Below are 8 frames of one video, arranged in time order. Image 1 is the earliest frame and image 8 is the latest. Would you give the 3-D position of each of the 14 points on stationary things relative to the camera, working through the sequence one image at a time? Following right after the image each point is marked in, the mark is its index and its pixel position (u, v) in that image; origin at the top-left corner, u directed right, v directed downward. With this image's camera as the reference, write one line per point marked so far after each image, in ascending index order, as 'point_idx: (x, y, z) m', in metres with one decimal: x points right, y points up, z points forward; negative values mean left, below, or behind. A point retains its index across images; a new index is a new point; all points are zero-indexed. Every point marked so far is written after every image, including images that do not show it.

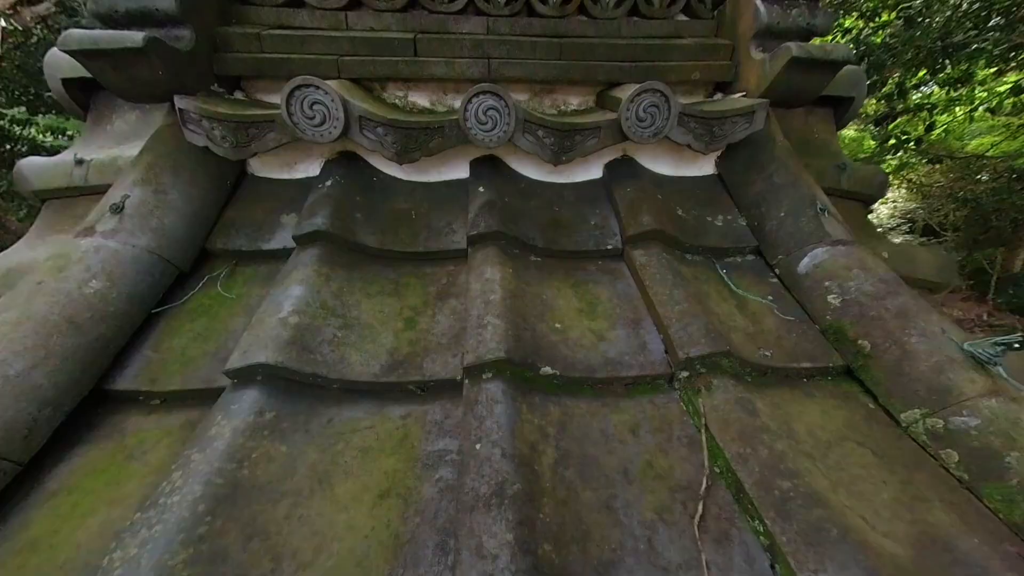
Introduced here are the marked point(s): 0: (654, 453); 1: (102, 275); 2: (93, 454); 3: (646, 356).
0: (+0.1, -0.2, +0.5) m
1: (-0.5, 0.0, +0.6) m
2: (-0.4, -0.2, +0.5) m
3: (+0.2, -0.1, +0.6) m
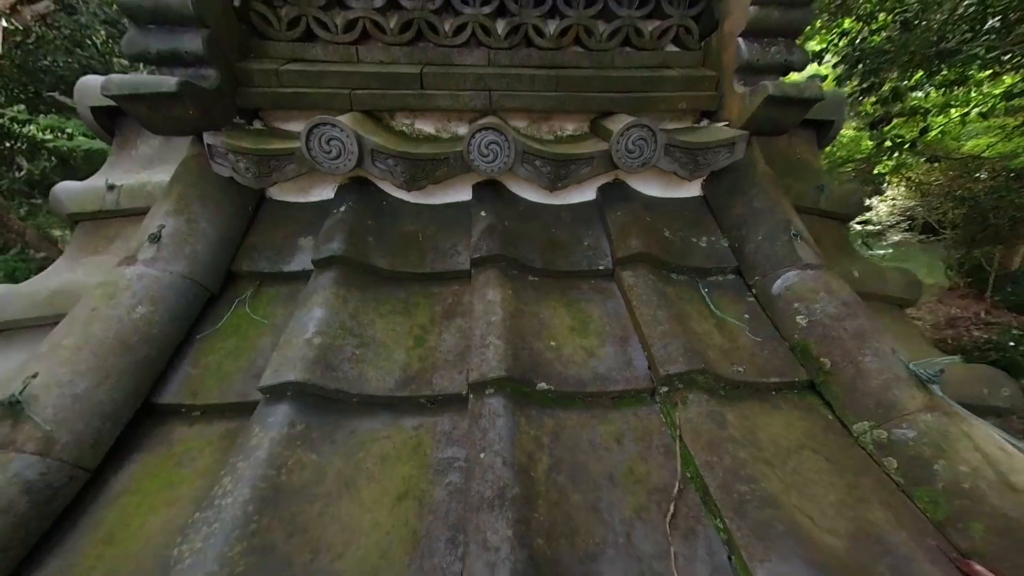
0: (+0.1, -0.2, +0.6) m
1: (-0.5, 0.0, +0.7) m
2: (-0.4, -0.2, +0.6) m
3: (+0.2, -0.1, +0.7) m
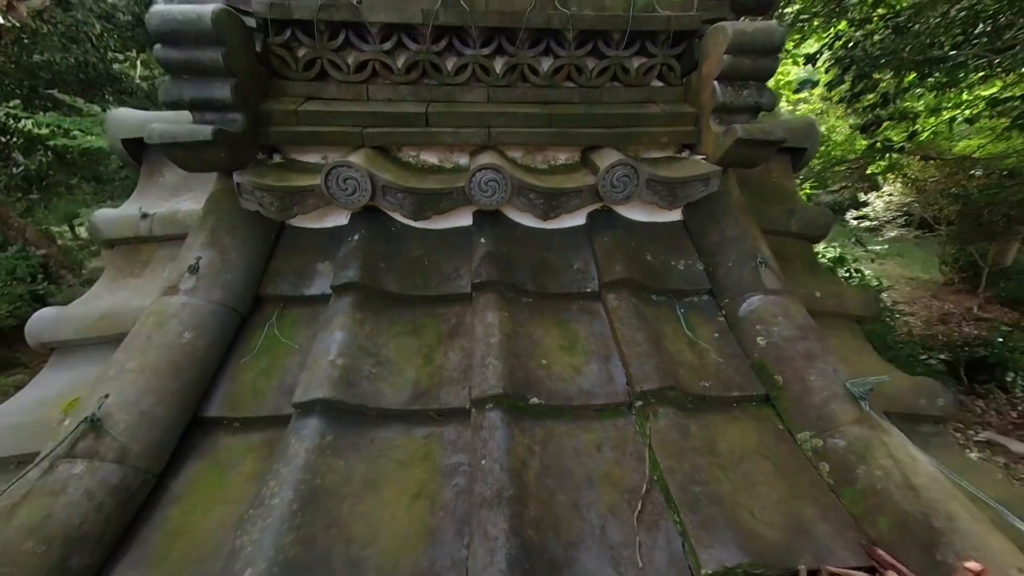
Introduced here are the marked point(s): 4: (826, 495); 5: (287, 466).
0: (+0.1, -0.2, +0.7) m
1: (-0.5, -0.1, +0.8) m
2: (-0.4, -0.3, +0.7) m
3: (+0.2, -0.2, +0.8) m
4: (+0.4, -0.3, +0.7) m
5: (-0.3, -0.2, +0.7) m
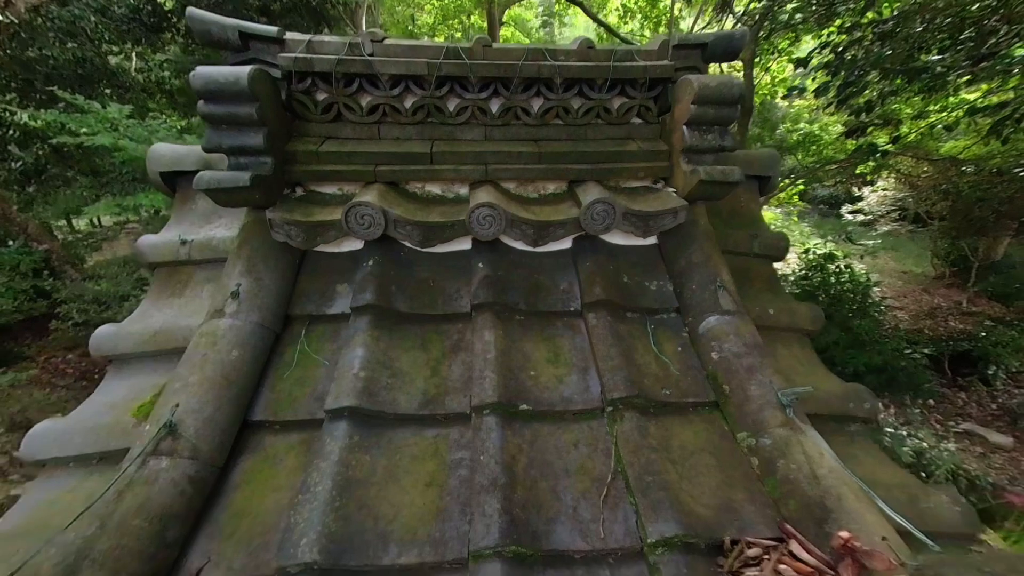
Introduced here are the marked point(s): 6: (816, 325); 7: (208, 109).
0: (+0.1, -0.3, +0.9) m
1: (-0.5, -0.1, +1.0) m
2: (-0.5, -0.3, +0.9) m
3: (+0.1, -0.2, +1.0) m
4: (+0.4, -0.3, +0.8) m
5: (-0.3, -0.3, +0.8) m
6: (+0.8, -0.1, +1.3) m
7: (-0.7, +0.4, +1.1) m
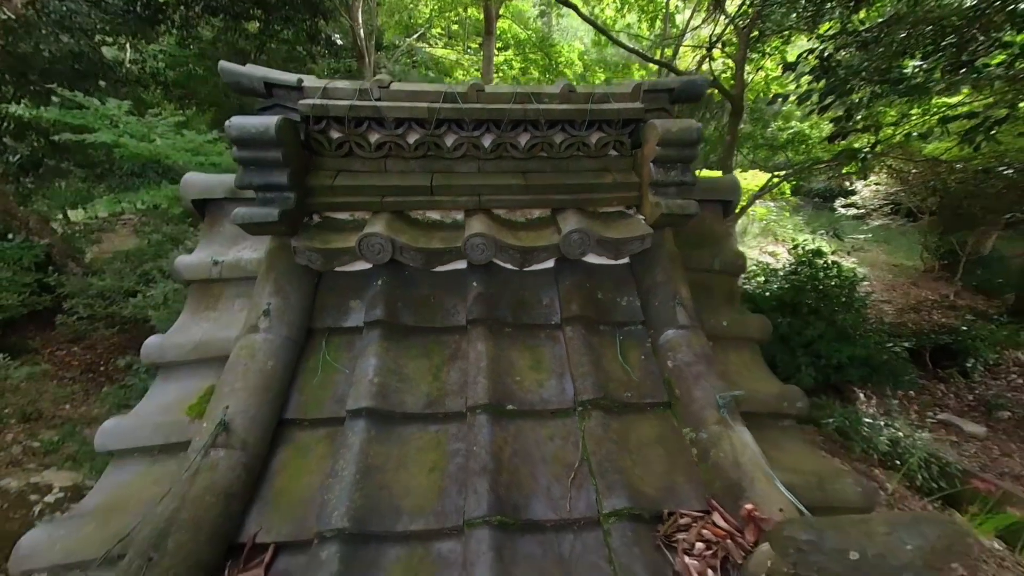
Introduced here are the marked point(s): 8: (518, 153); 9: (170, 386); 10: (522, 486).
0: (+0.1, -0.3, +1.1) m
1: (-0.6, -0.2, +1.2) m
2: (-0.5, -0.4, +1.1) m
3: (+0.1, -0.3, +1.2) m
4: (+0.4, -0.4, +1.0) m
5: (-0.3, -0.3, +1.0) m
6: (+0.7, -0.1, +1.5) m
7: (-0.7, +0.3, +1.3) m
8: (0.0, +0.4, +1.5) m
9: (-0.9, -0.2, +1.2) m
10: (0.0, -0.4, +1.0) m
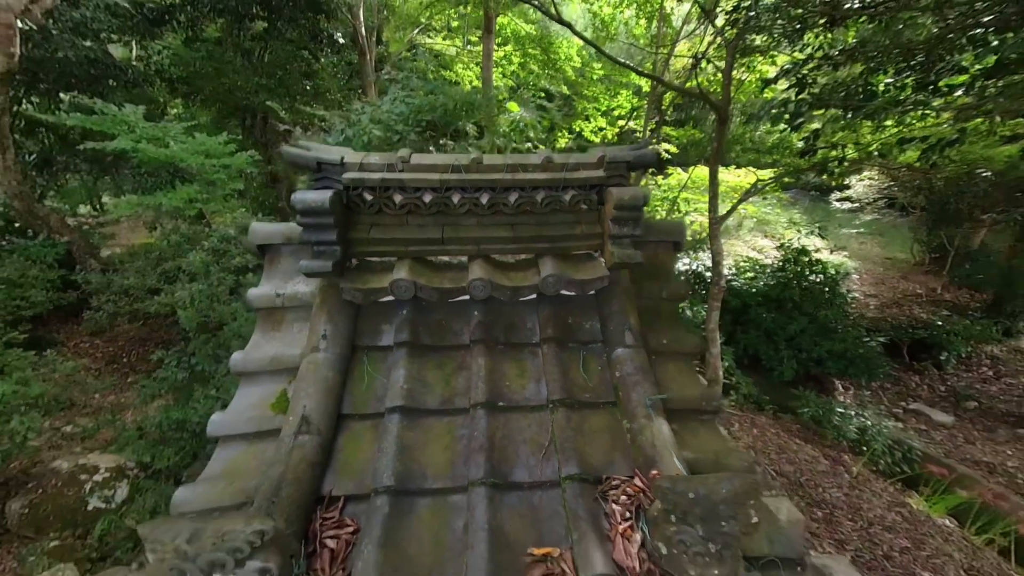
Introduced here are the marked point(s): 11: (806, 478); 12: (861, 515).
0: (+0.1, -0.5, +1.5) m
1: (-0.6, -0.3, +1.6) m
2: (-0.5, -0.5, +1.5) m
3: (+0.1, -0.4, +1.6) m
4: (+0.3, -0.5, +1.5) m
5: (-0.4, -0.4, +1.5) m
6: (+0.7, -0.2, +1.9) m
7: (-0.7, +0.2, +1.7) m
8: (0.0, +0.3, +2.0) m
9: (-0.9, -0.3, +1.7) m
10: (0.0, -0.5, +1.5) m
11: (+3.2, -2.1, +5.5) m
12: (+3.6, -2.3, +5.1) m
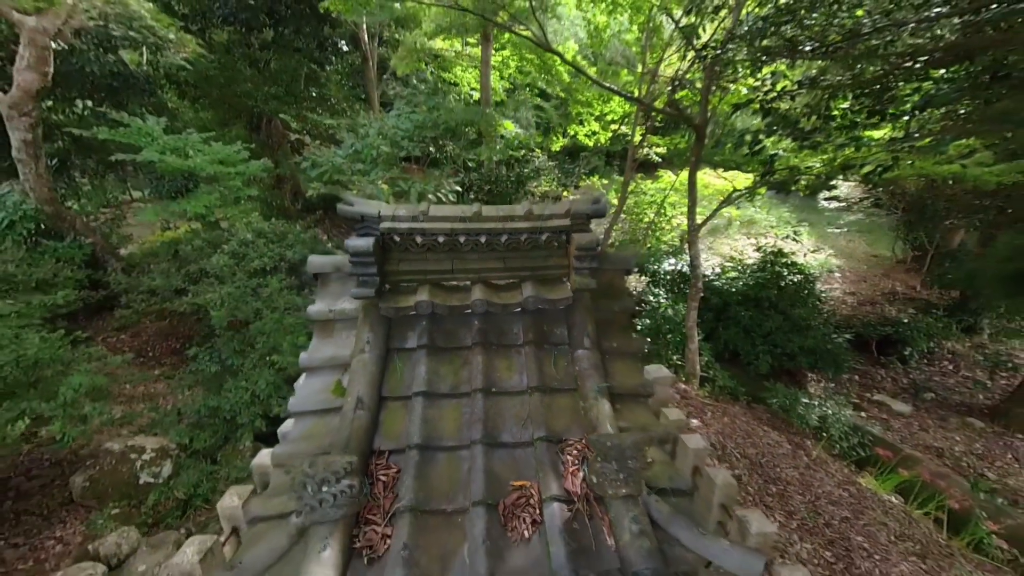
0: (0.0, -0.5, +2.2) m
1: (-0.6, -0.4, +2.3) m
2: (-0.6, -0.6, +2.2) m
3: (0.0, -0.5, +2.3) m
4: (+0.3, -0.6, +2.2) m
5: (-0.4, -0.5, +2.2) m
6: (+0.7, -0.3, +2.6) m
7: (-0.8, +0.1, +2.4) m
8: (-0.1, +0.2, +2.6) m
9: (-0.9, -0.4, +2.4) m
10: (-0.1, -0.6, +2.2) m
11: (+3.2, -2.1, +6.2) m
12: (+3.5, -2.4, +5.8) m
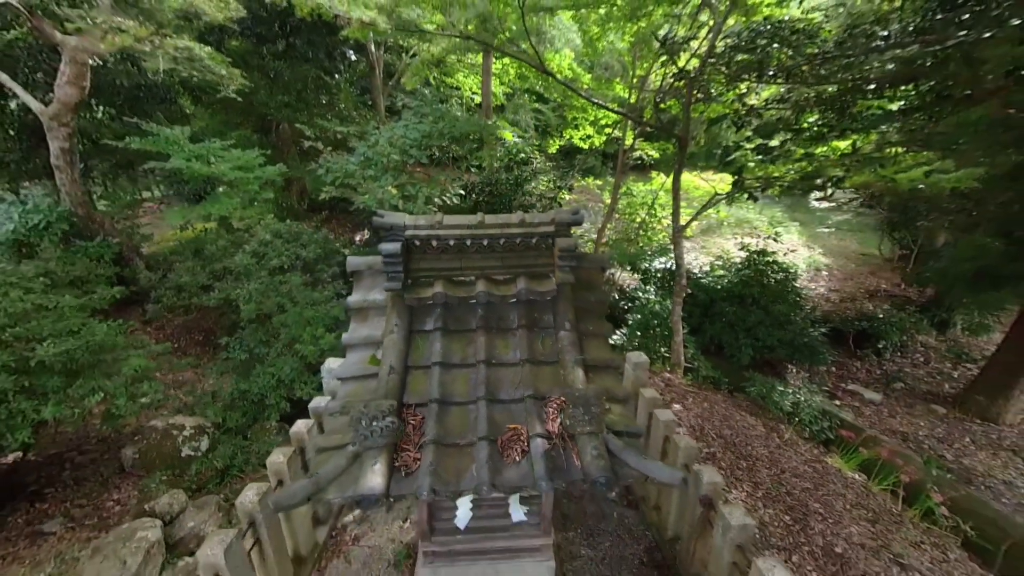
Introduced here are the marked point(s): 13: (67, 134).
0: (0.0, -0.5, +2.9) m
1: (-0.7, -0.3, +3.0) m
2: (-0.6, -0.5, +2.9) m
3: (0.0, -0.4, +3.0) m
4: (+0.3, -0.5, +2.9) m
5: (-0.4, -0.5, +2.8) m
6: (+0.6, -0.3, +3.3) m
7: (-0.8, +0.2, +3.0) m
8: (-0.1, +0.3, +3.3) m
9: (-1.0, -0.4, +3.1) m
10: (-0.1, -0.6, +2.8) m
11: (+3.1, -2.1, +6.9) m
12: (+3.5, -2.3, +6.5) m
13: (-7.6, +2.6, +8.5) m
